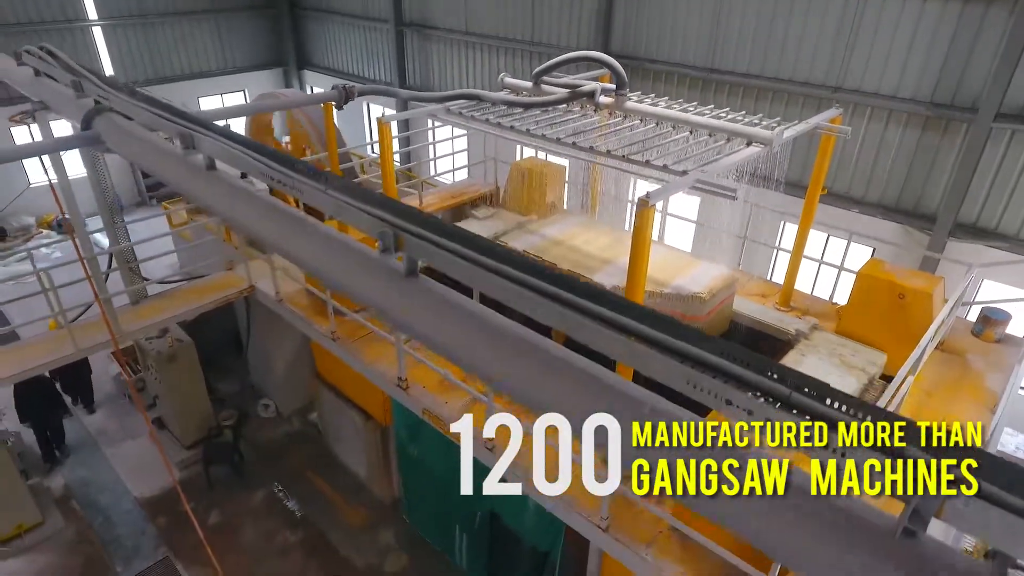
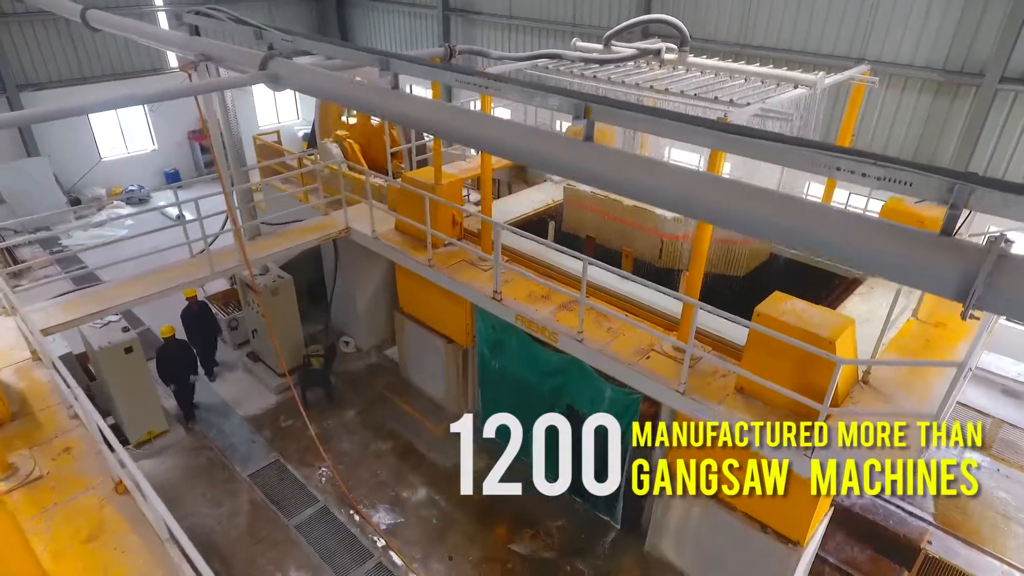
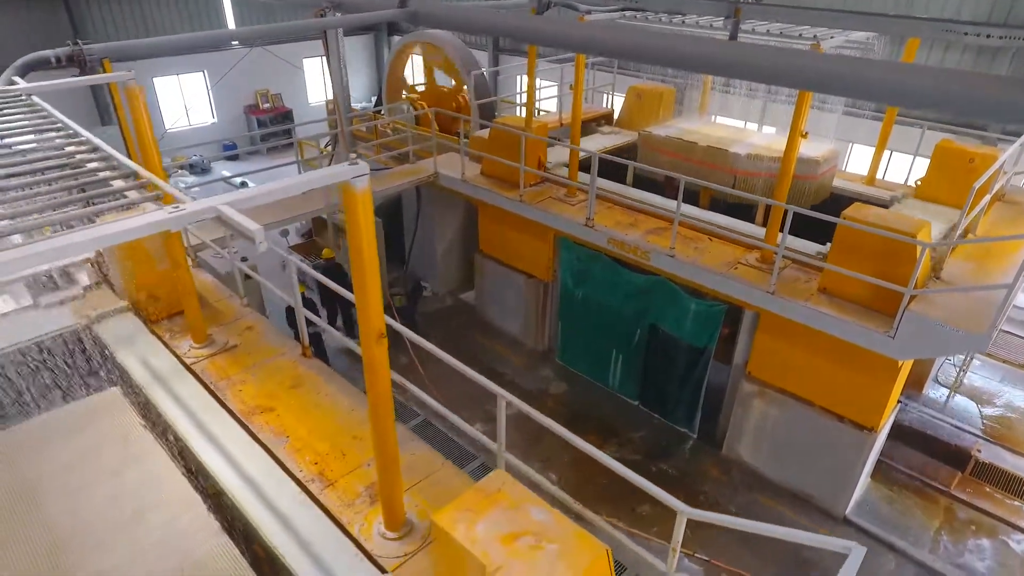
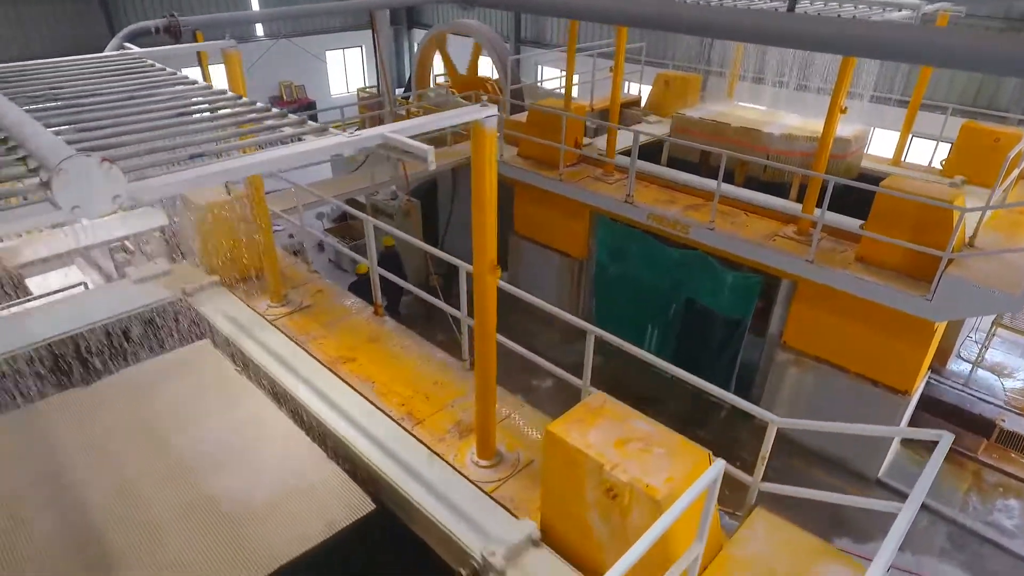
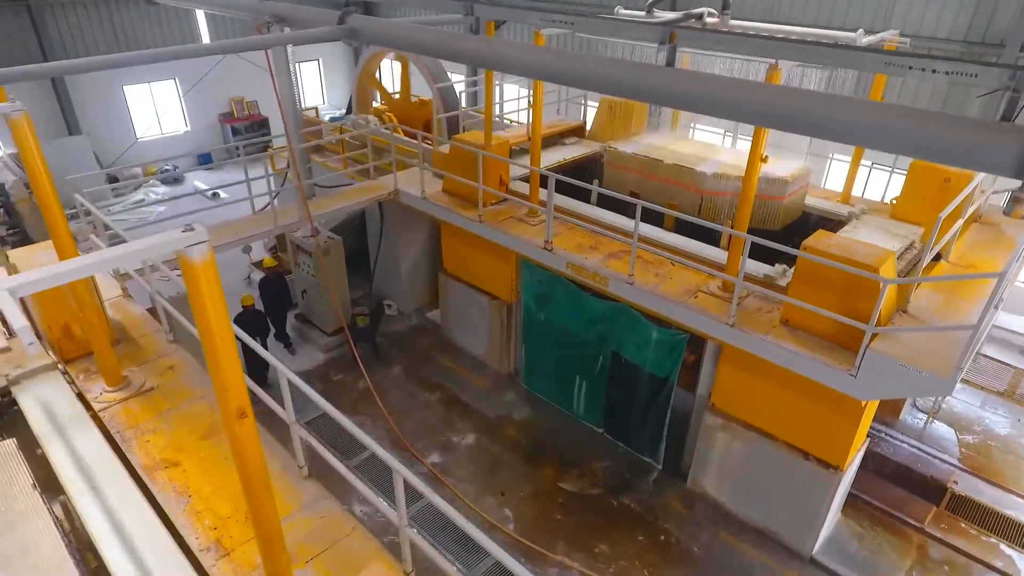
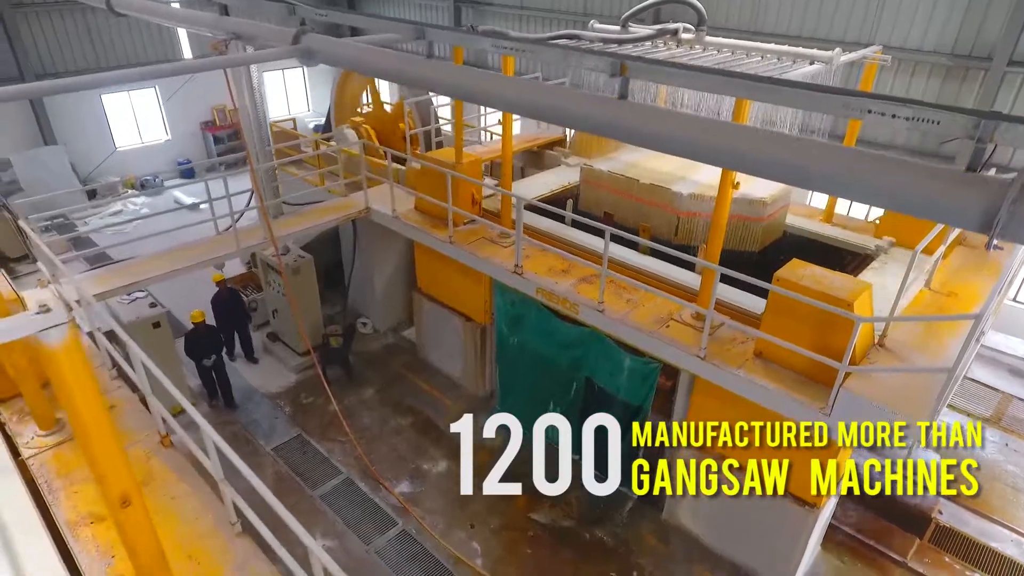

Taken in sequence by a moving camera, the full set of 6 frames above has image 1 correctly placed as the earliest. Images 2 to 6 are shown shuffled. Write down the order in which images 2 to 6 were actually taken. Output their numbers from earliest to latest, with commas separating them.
2, 6, 5, 3, 4
